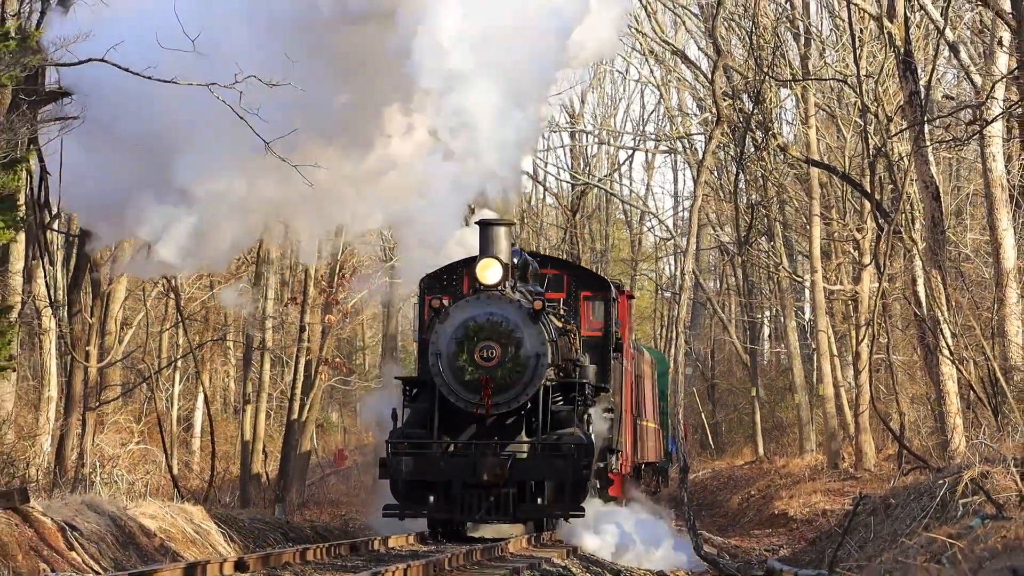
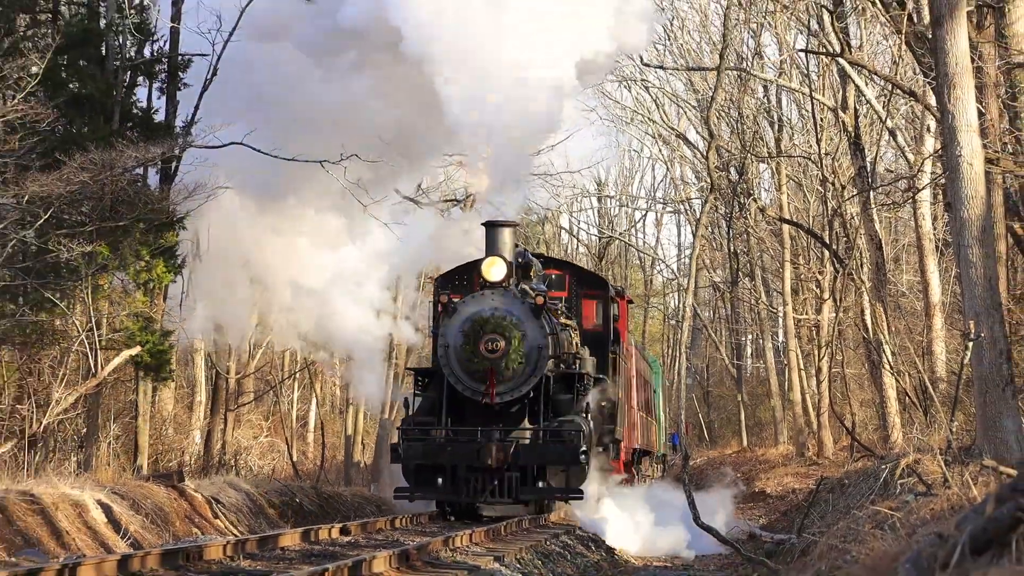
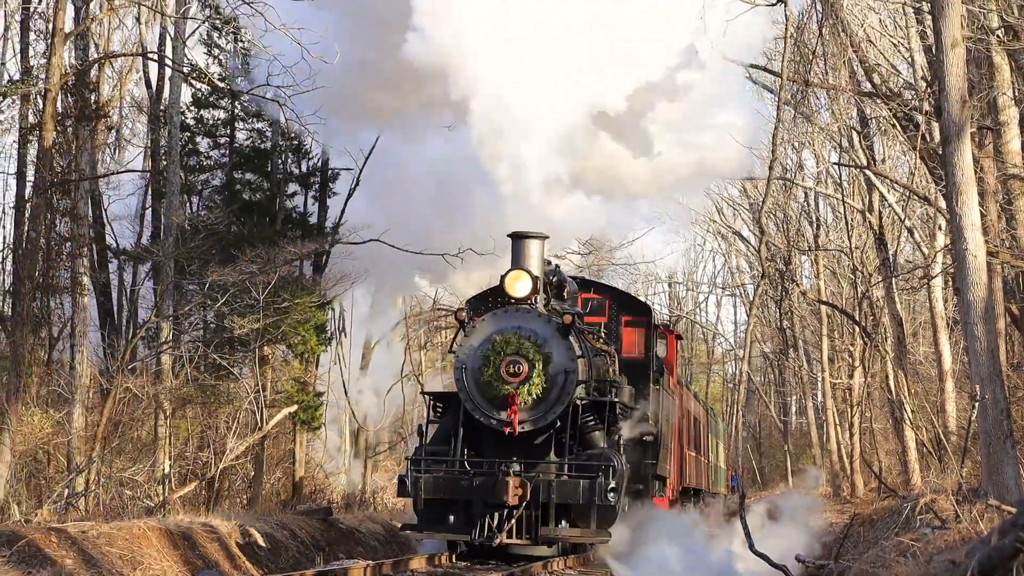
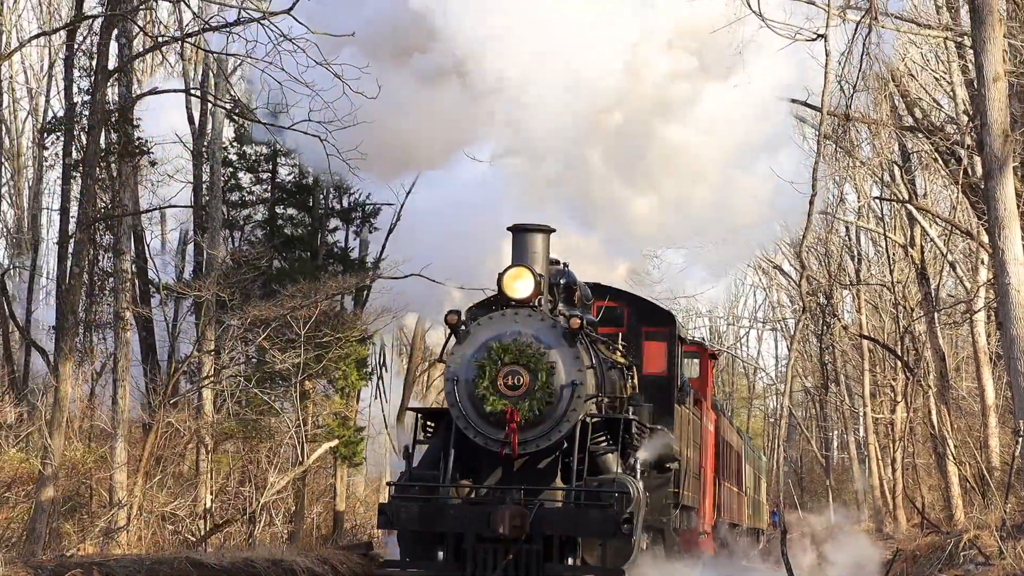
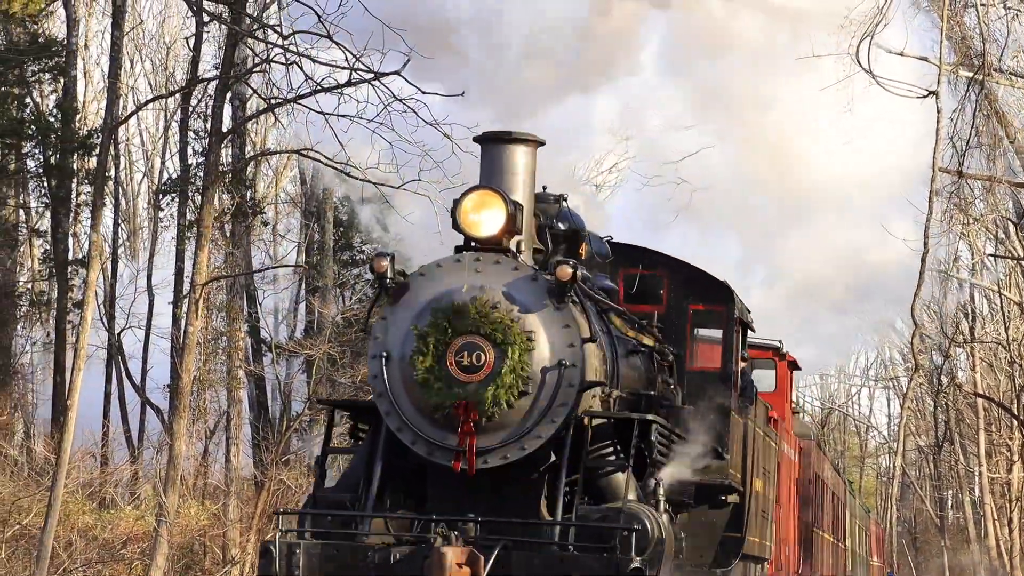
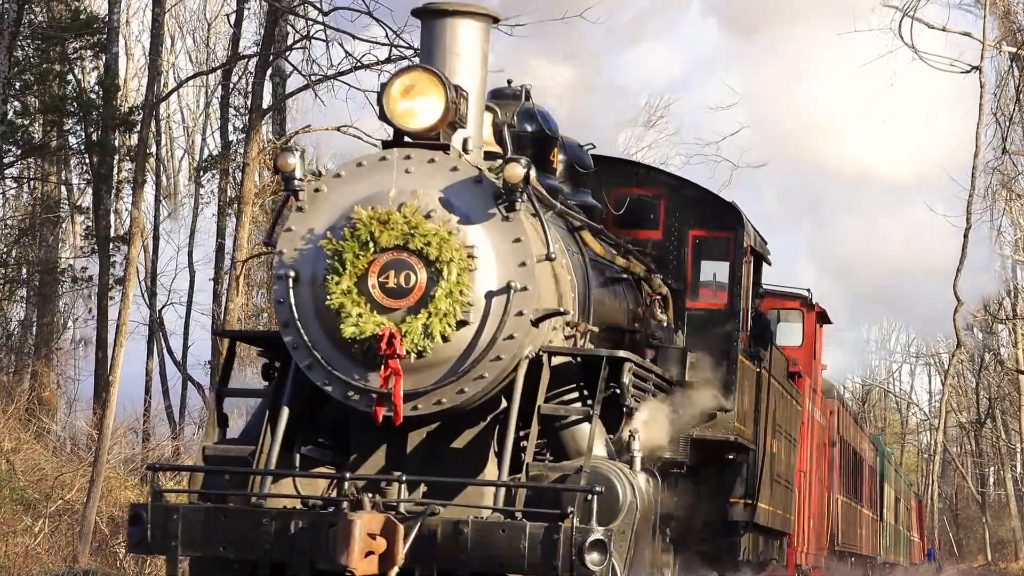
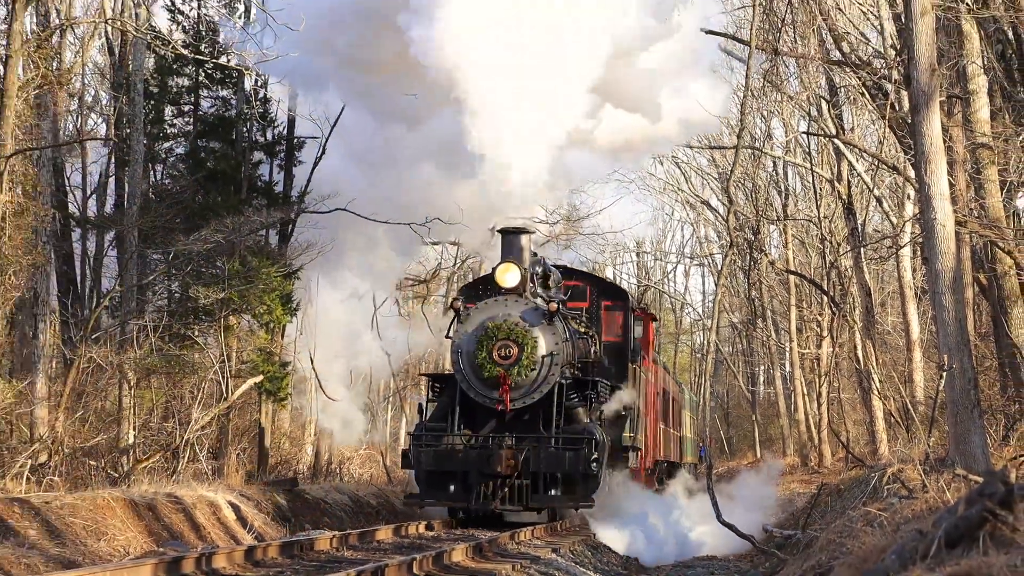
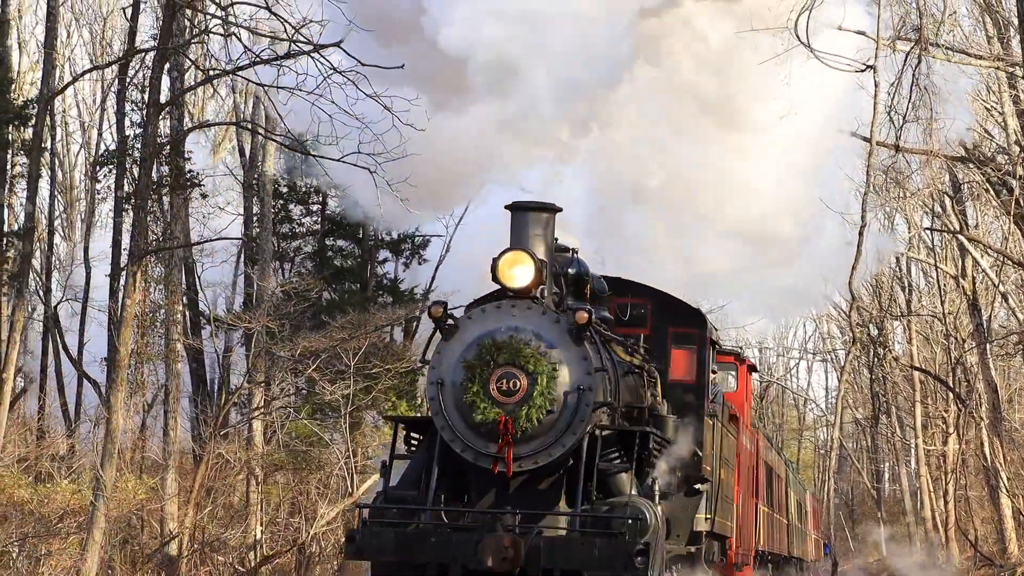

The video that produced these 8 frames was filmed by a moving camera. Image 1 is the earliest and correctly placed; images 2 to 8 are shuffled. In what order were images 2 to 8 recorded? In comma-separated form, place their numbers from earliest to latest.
2, 7, 3, 4, 8, 5, 6
